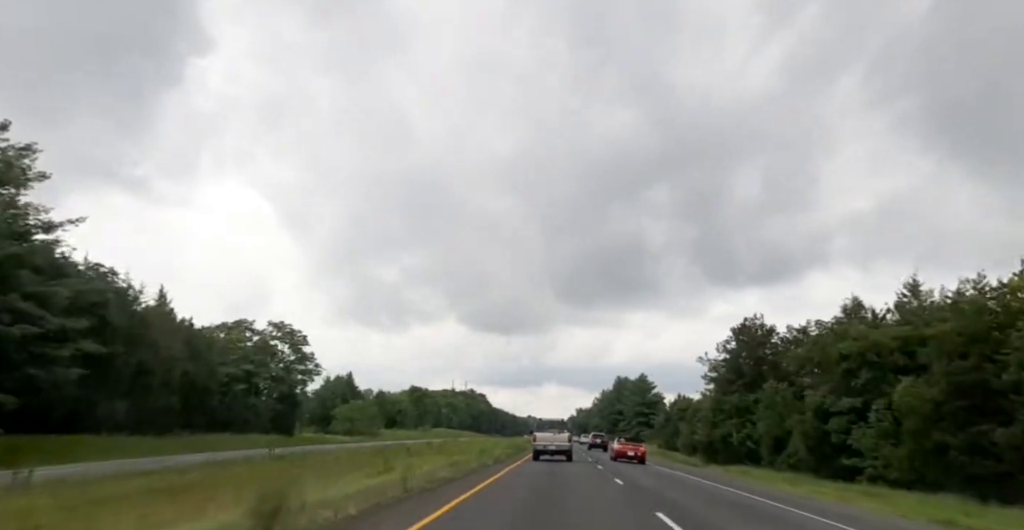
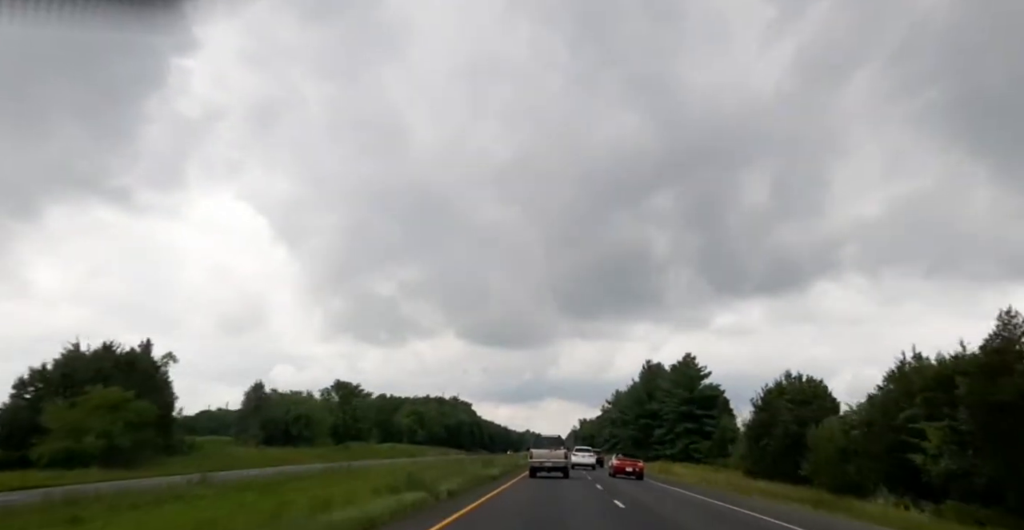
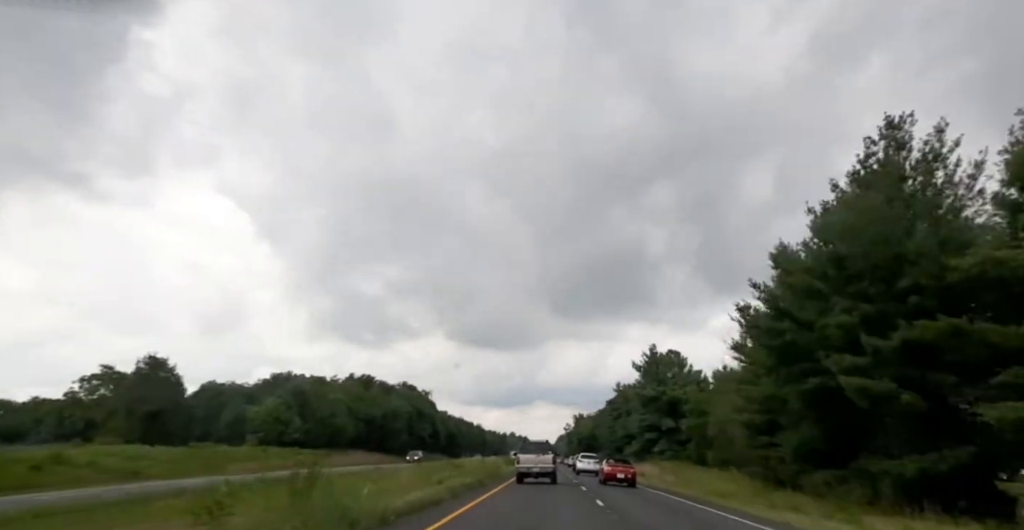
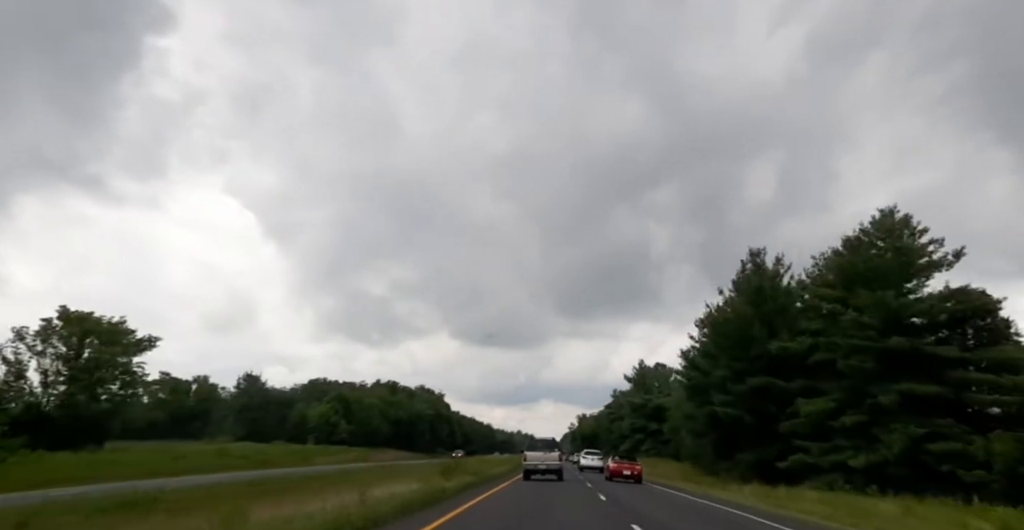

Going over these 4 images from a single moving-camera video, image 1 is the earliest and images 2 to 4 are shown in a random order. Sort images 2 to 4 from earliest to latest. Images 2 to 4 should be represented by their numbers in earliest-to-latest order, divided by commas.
2, 4, 3
